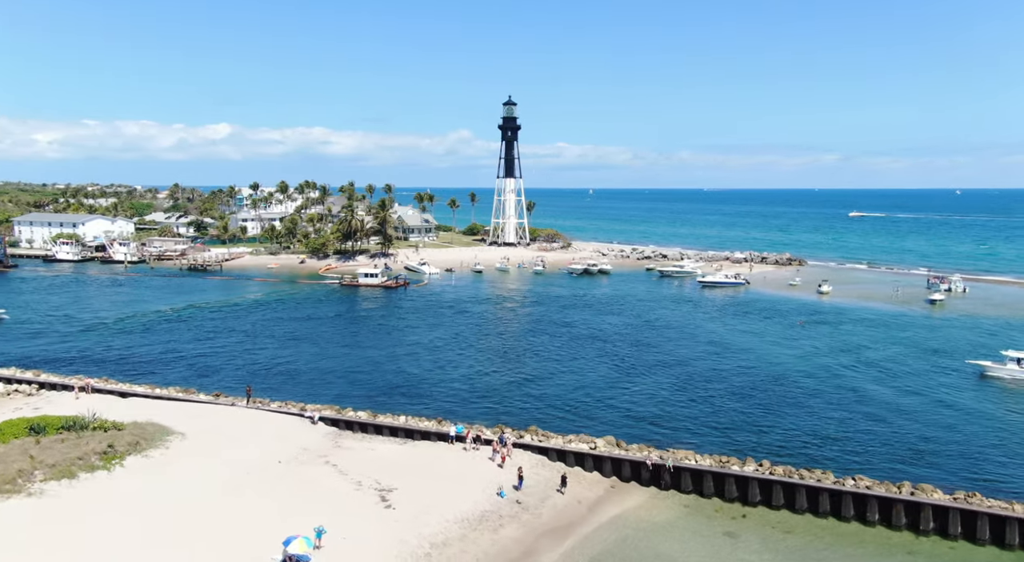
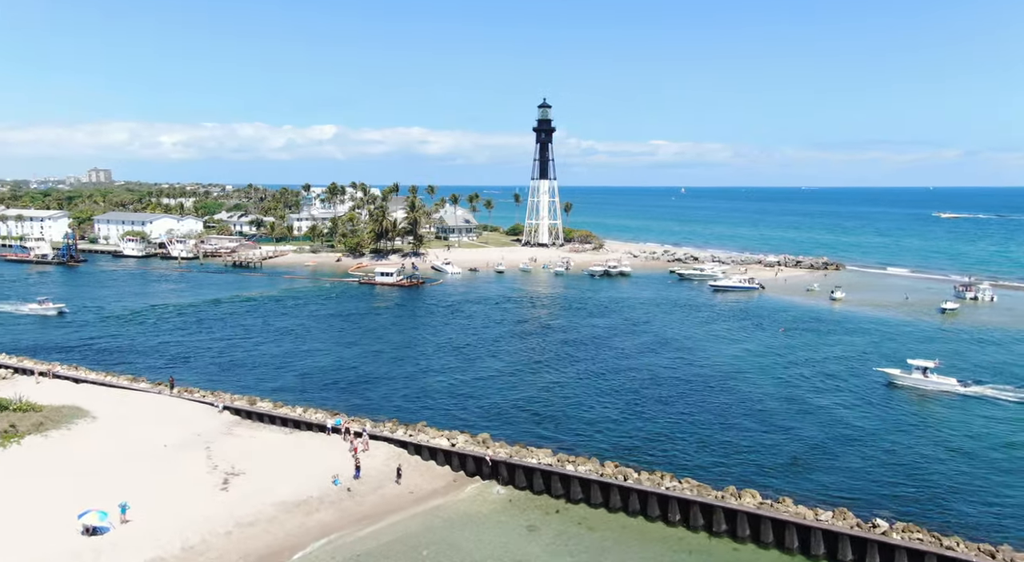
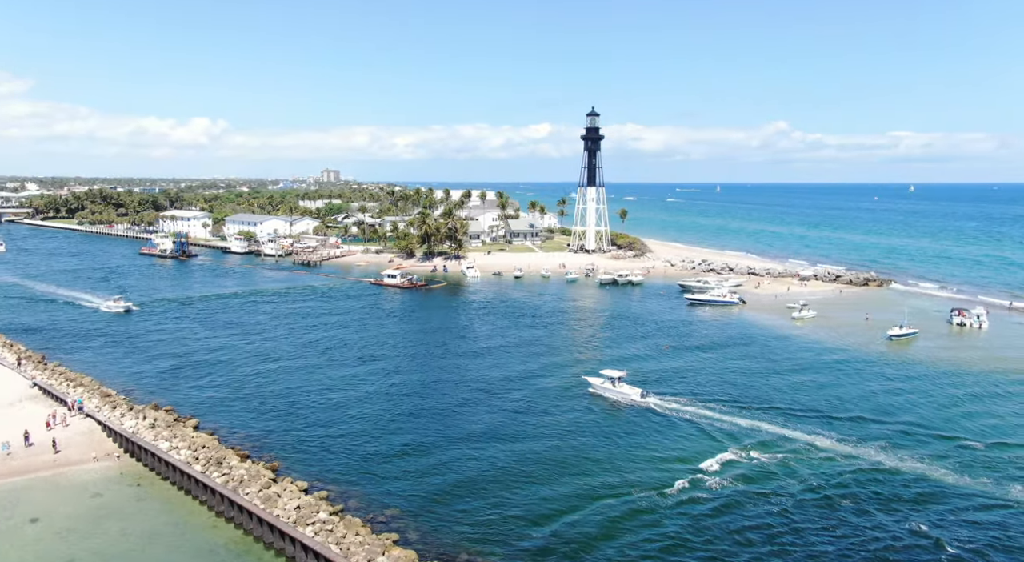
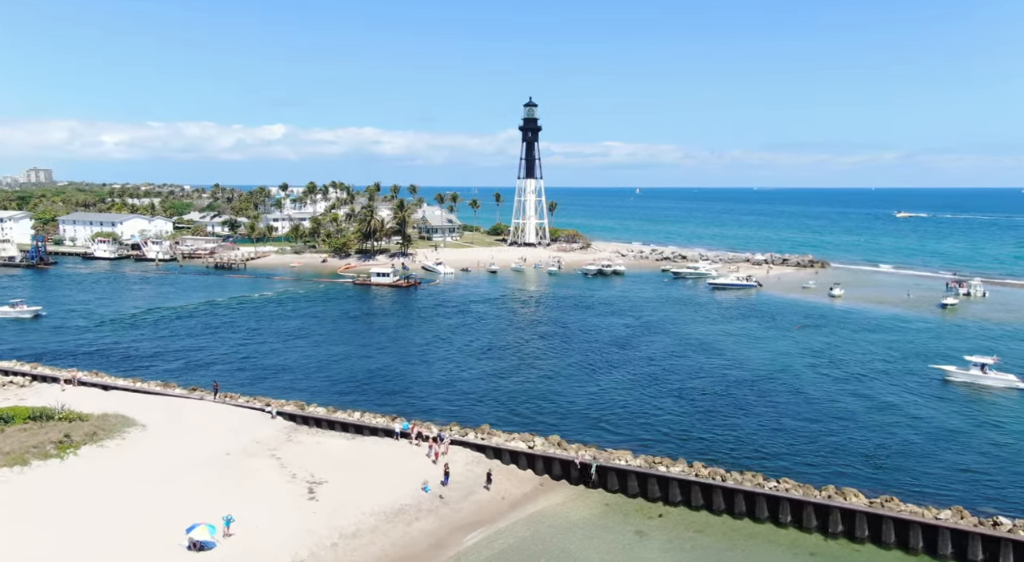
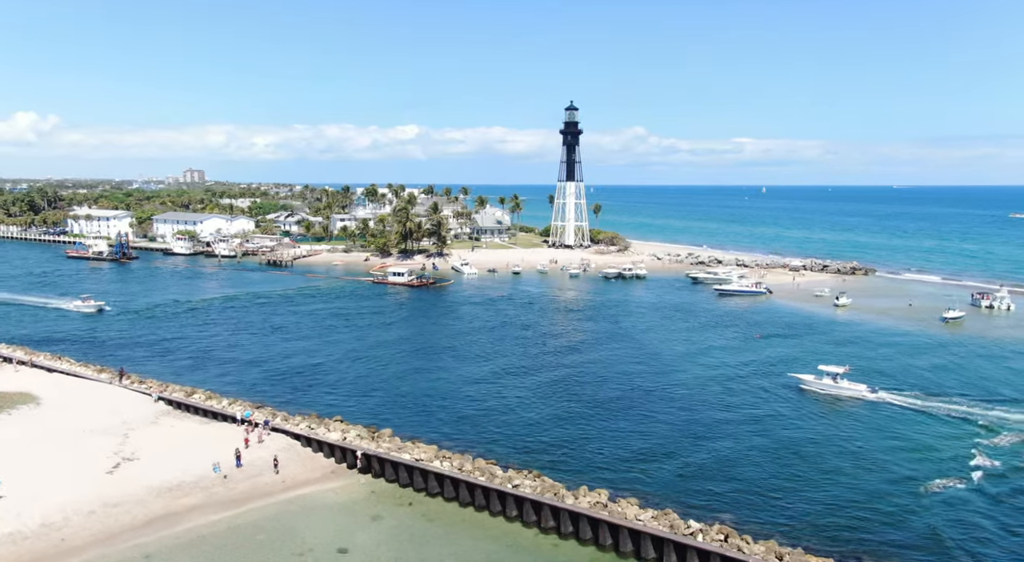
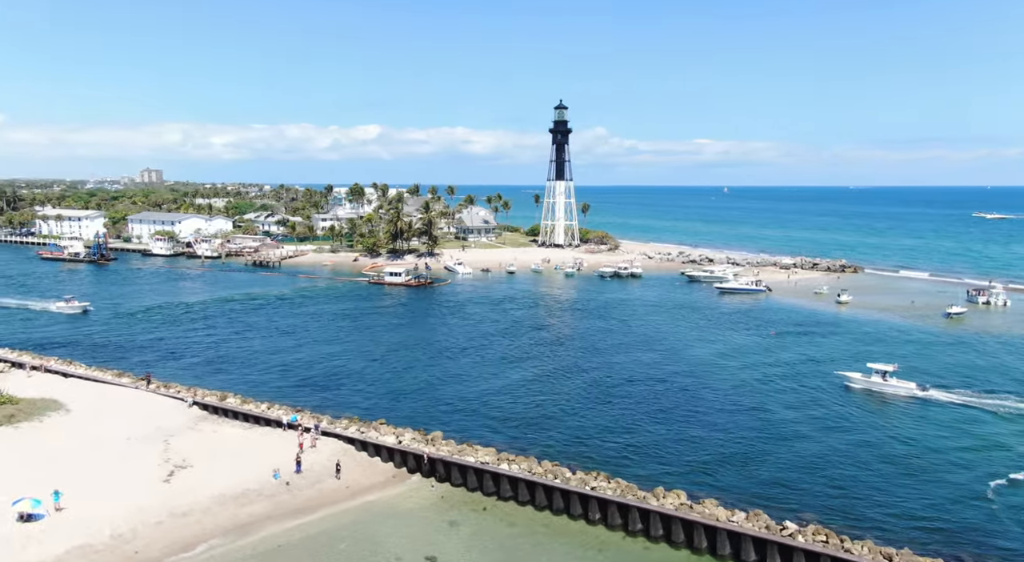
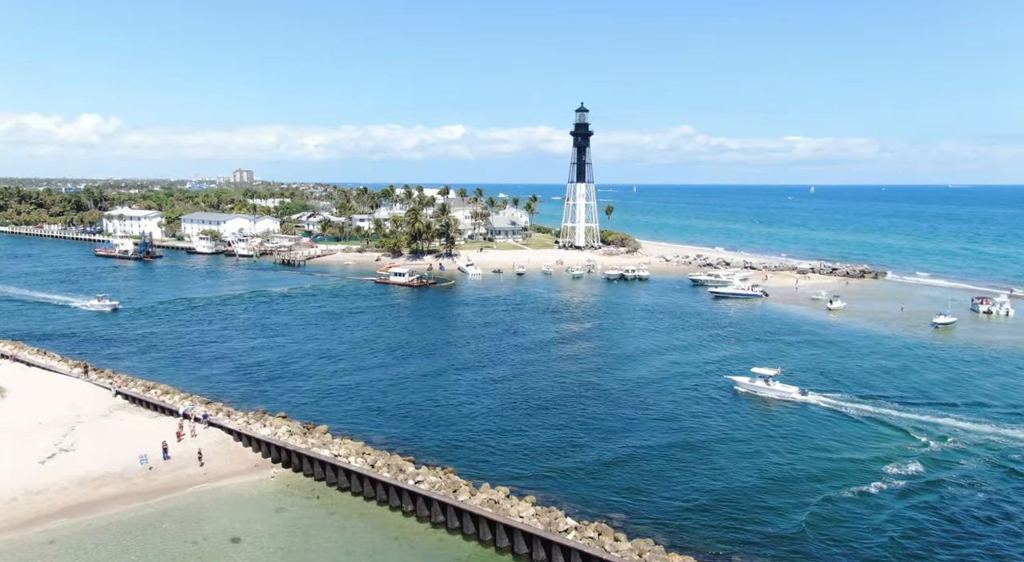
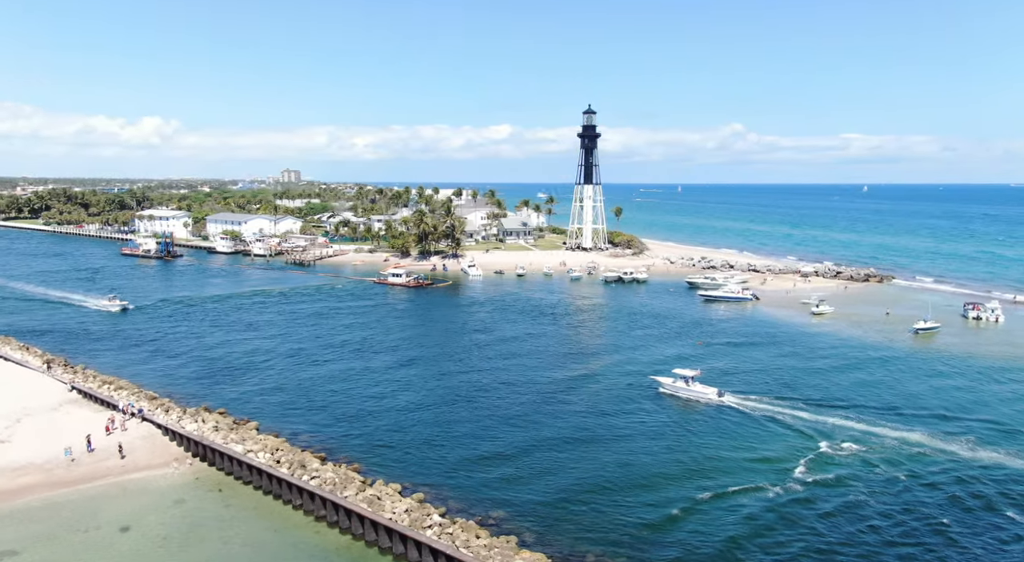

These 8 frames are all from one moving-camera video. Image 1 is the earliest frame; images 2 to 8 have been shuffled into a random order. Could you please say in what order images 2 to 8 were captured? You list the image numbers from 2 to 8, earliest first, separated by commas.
4, 2, 6, 5, 7, 8, 3
